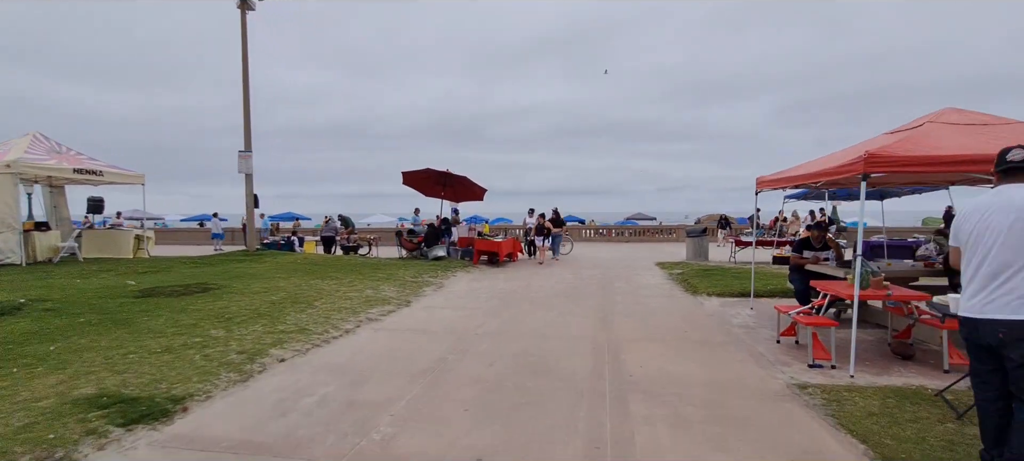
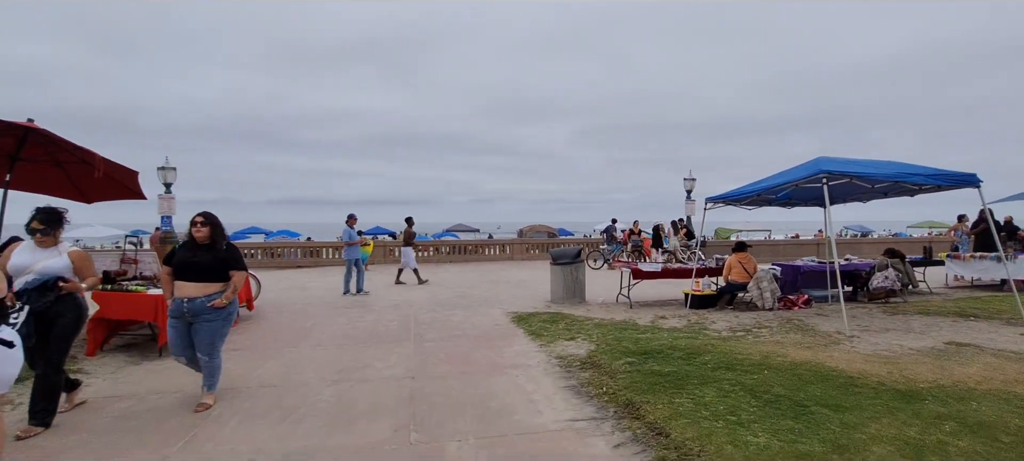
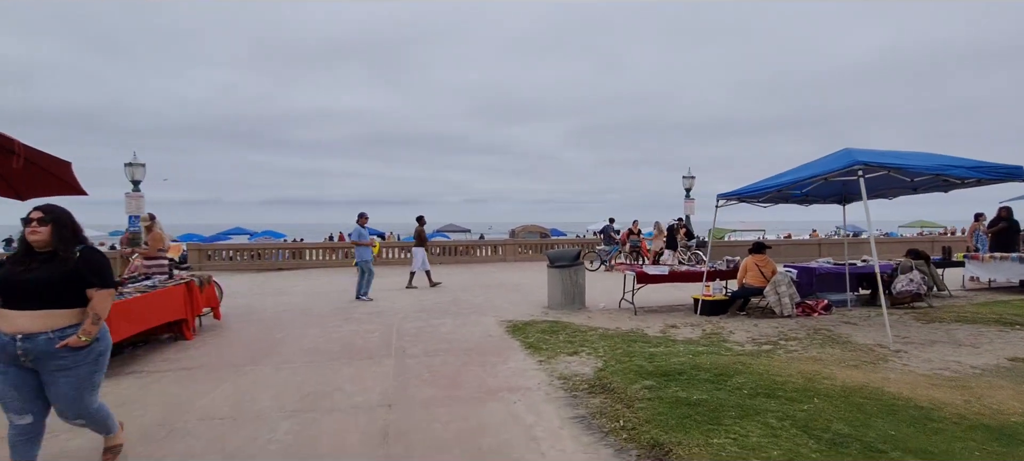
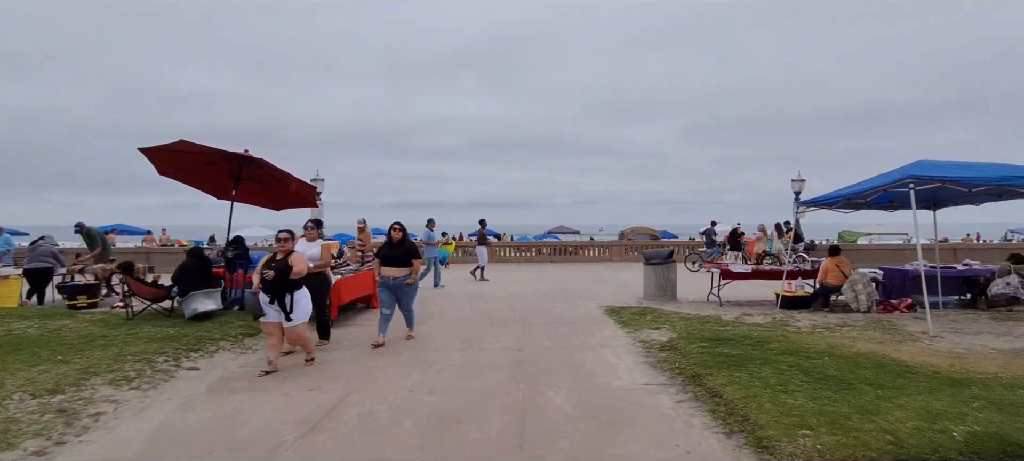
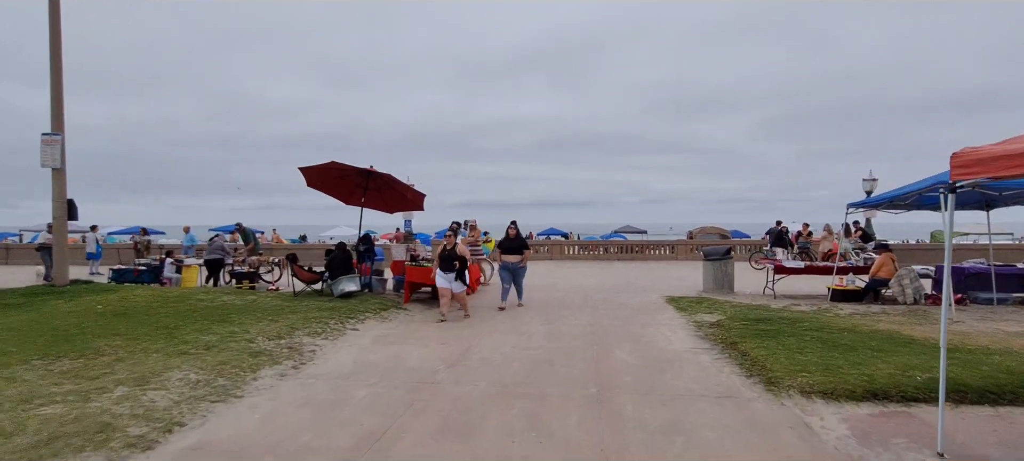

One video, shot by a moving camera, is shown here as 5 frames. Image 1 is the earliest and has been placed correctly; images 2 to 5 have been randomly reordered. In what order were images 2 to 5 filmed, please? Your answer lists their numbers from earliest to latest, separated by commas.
5, 4, 2, 3
